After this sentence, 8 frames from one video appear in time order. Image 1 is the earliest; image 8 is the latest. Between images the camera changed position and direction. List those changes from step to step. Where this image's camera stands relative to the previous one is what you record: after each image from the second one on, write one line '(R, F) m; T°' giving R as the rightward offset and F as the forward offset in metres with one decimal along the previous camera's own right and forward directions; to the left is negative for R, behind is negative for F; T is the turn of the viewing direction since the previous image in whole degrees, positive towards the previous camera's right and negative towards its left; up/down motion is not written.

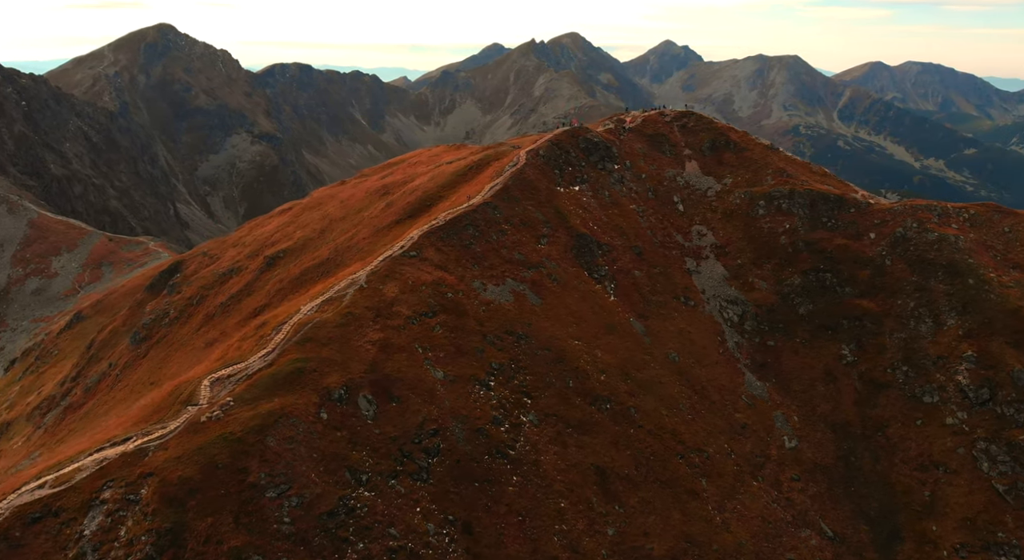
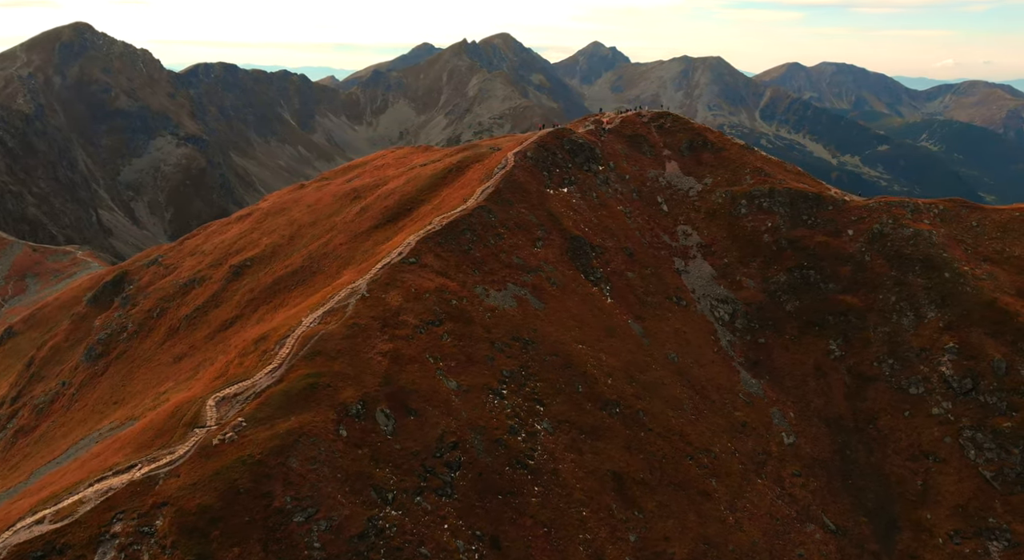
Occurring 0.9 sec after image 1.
(-7.0, +2.0) m; +4°
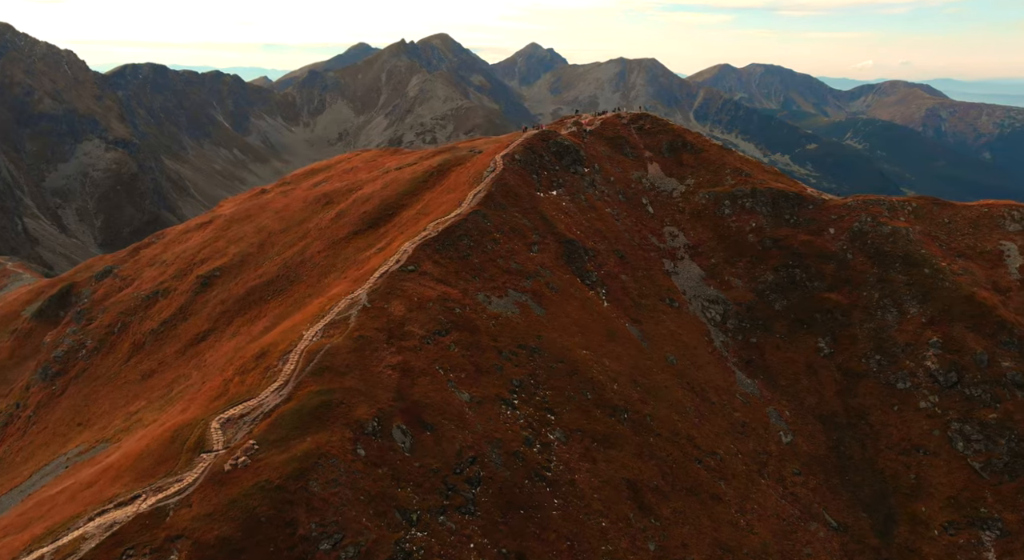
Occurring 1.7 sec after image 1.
(-6.0, +2.2) m; +4°
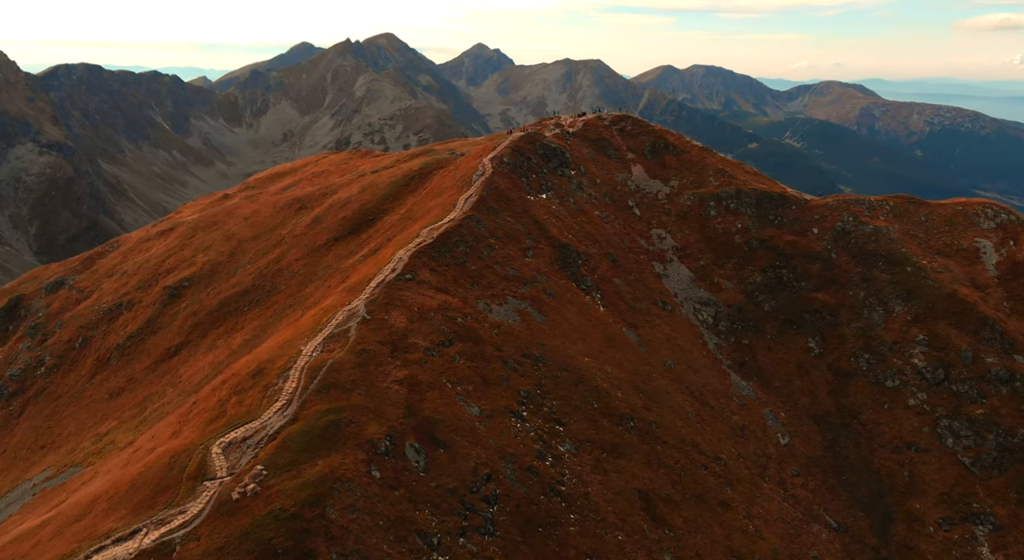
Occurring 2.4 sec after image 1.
(-5.0, +2.5) m; +4°
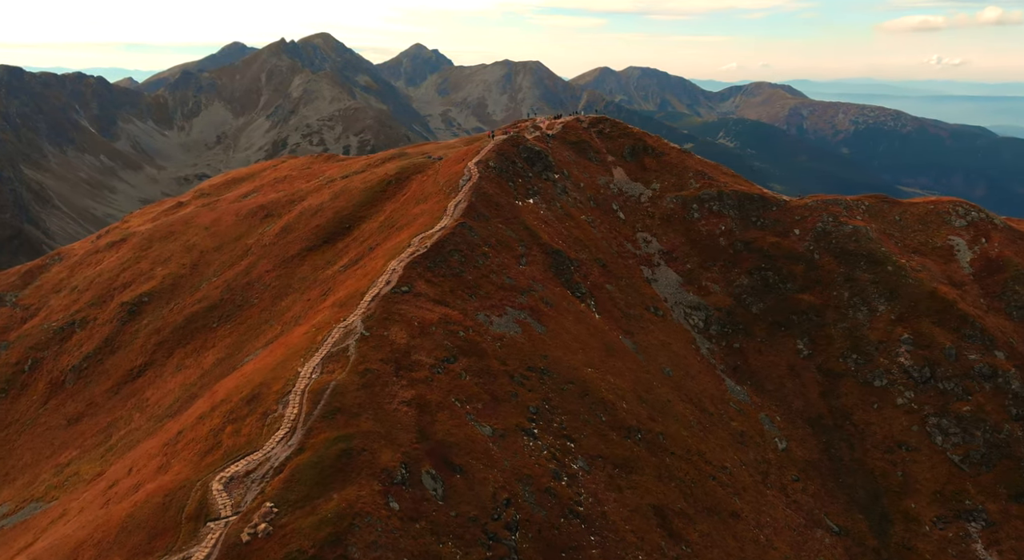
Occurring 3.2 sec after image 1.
(-5.5, +3.5) m; +4°
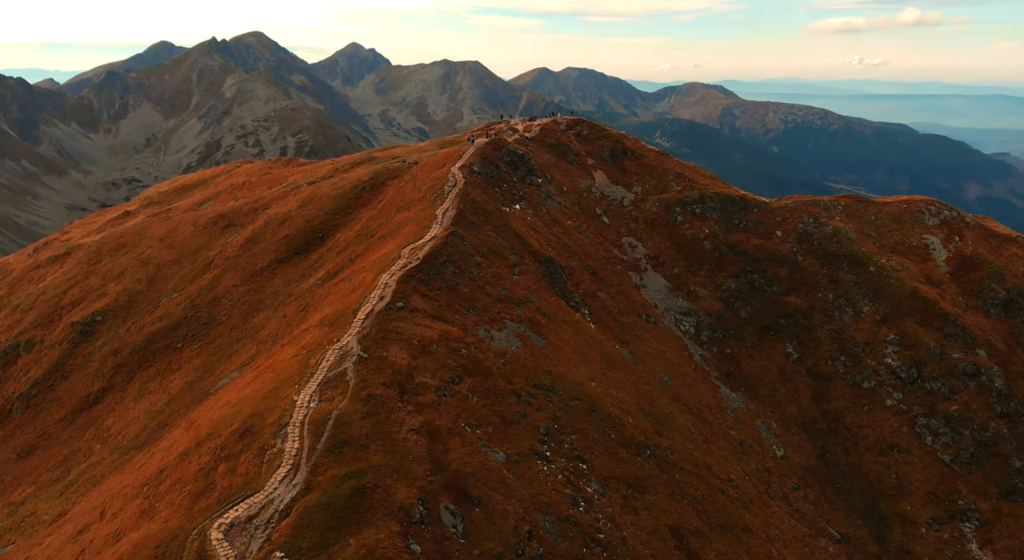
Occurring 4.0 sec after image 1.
(-5.2, +4.2) m; +4°
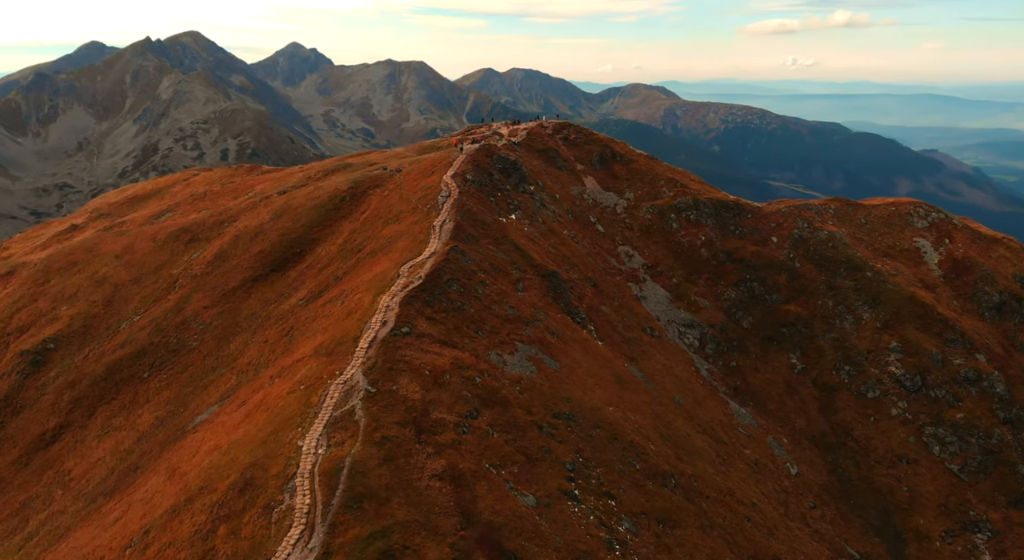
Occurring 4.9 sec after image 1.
(-5.3, +6.0) m; +4°
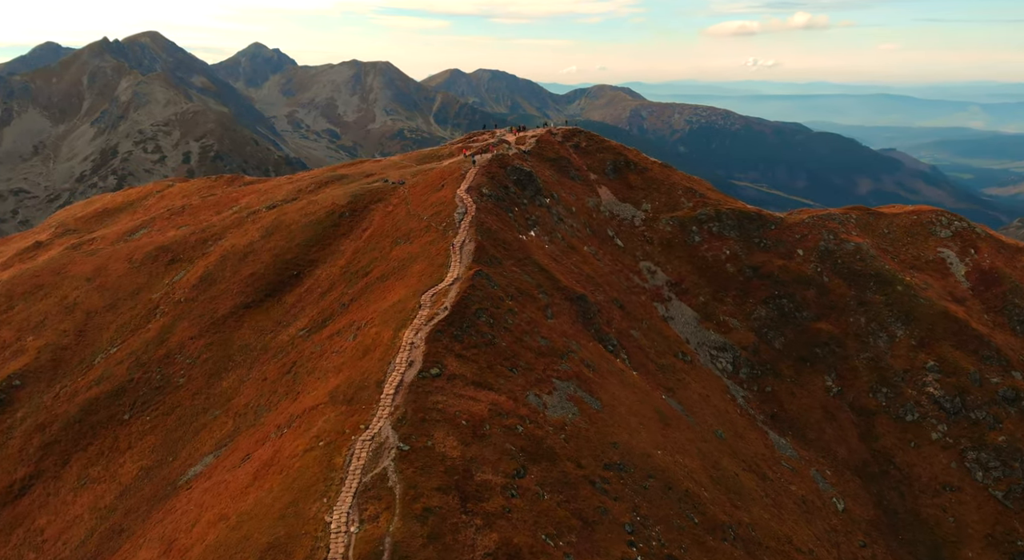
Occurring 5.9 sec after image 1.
(-5.3, +7.9) m; +2°
